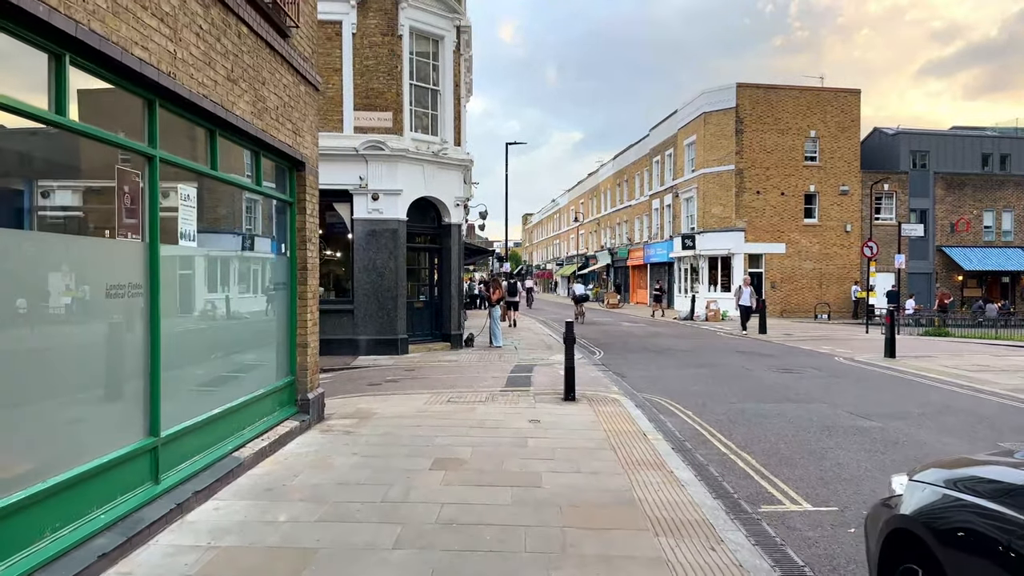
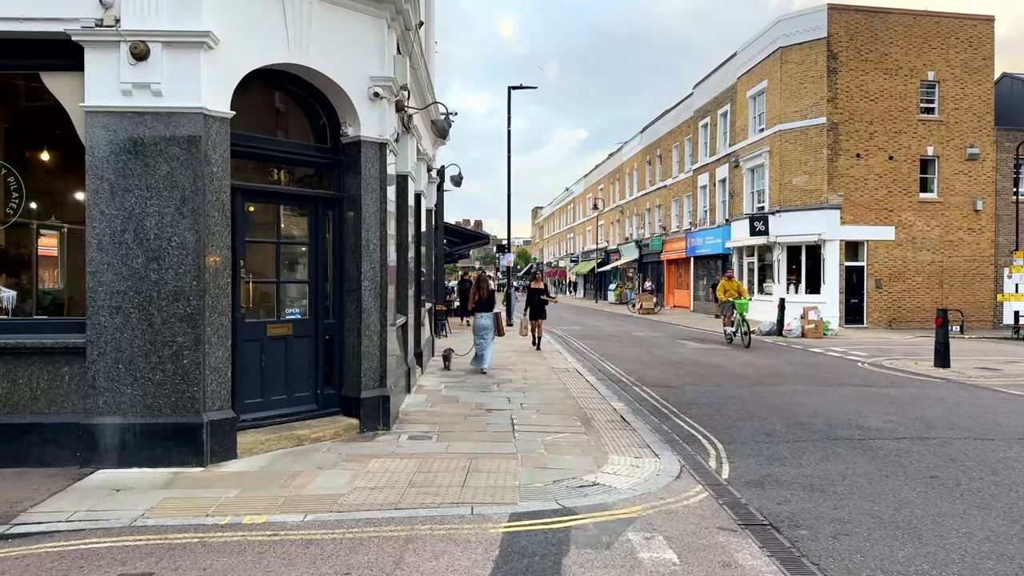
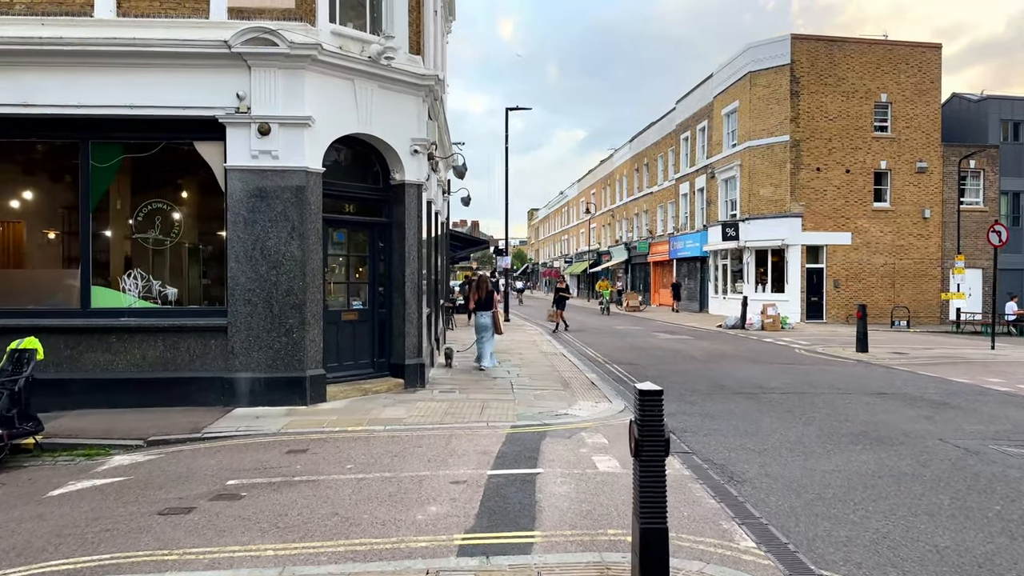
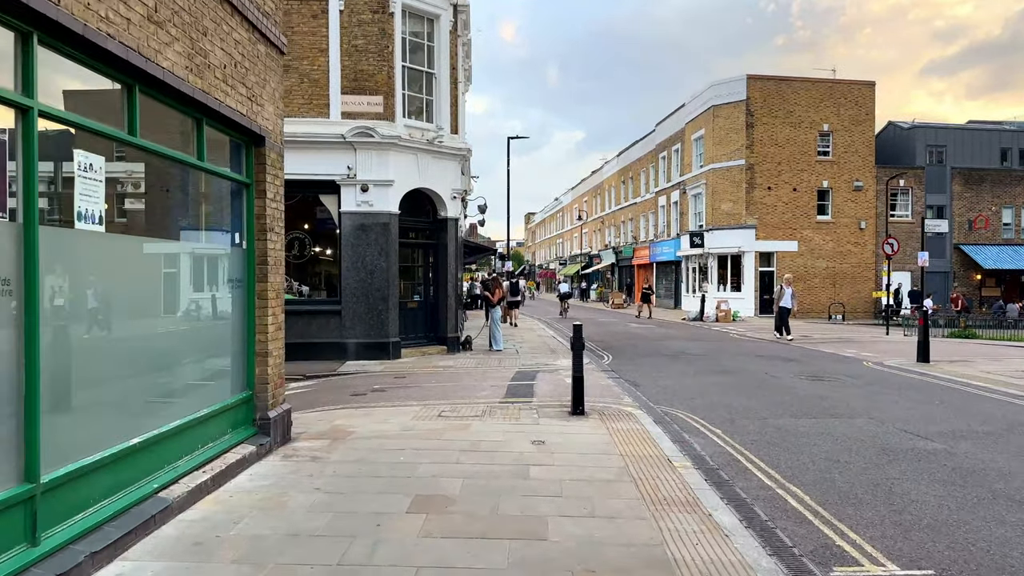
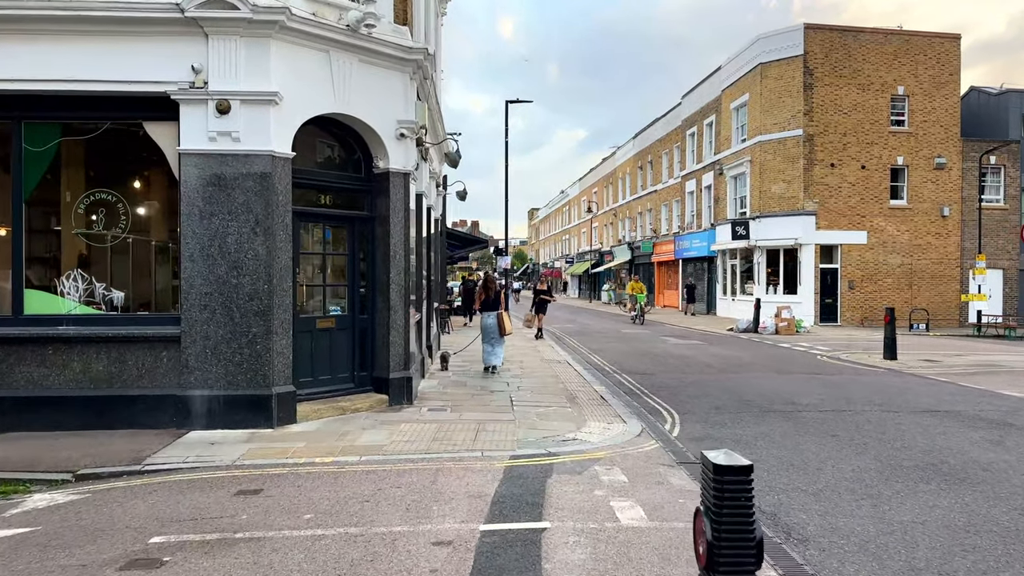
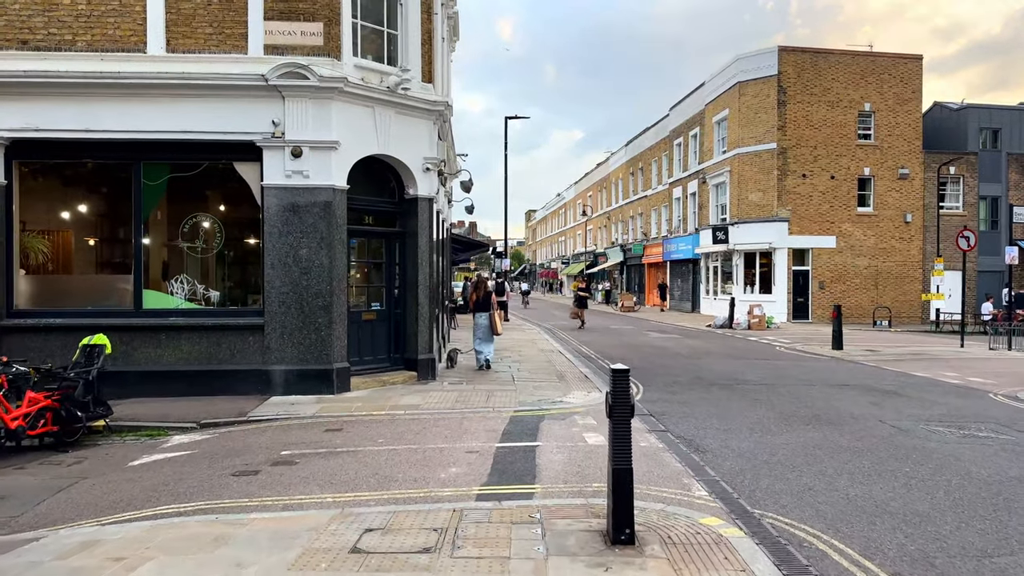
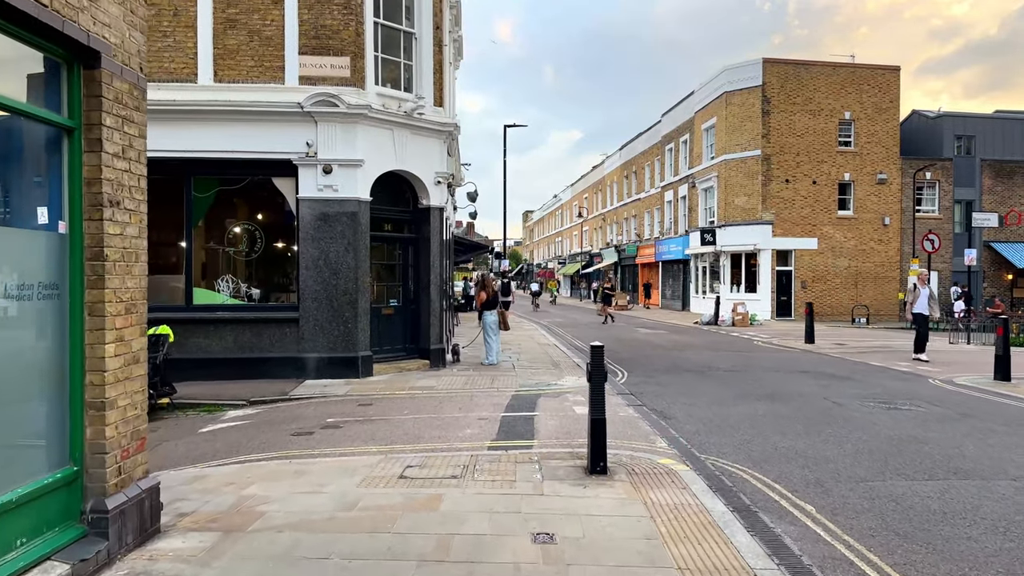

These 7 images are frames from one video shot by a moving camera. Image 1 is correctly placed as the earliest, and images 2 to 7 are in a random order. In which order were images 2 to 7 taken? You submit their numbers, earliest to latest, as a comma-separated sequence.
4, 7, 6, 3, 5, 2
